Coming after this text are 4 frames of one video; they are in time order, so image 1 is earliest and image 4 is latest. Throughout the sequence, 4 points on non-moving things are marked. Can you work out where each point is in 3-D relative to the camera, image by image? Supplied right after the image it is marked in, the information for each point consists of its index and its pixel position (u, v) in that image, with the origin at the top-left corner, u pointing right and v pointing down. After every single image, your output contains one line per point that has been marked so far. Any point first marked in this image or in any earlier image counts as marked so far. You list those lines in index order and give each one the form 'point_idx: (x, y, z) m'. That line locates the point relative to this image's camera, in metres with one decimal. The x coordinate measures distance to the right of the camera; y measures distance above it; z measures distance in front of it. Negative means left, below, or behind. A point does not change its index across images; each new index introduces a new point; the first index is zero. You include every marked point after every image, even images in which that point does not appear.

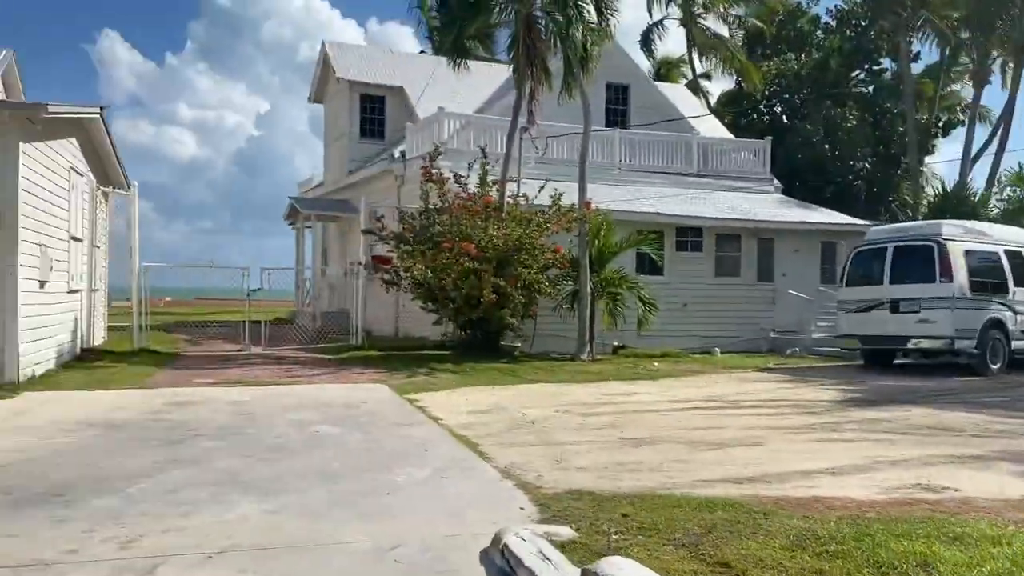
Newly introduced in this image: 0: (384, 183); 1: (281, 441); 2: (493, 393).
0: (-3.0, +2.4, +19.9) m
1: (-1.7, -1.1, +6.4) m
2: (-0.2, -1.2, +9.9) m
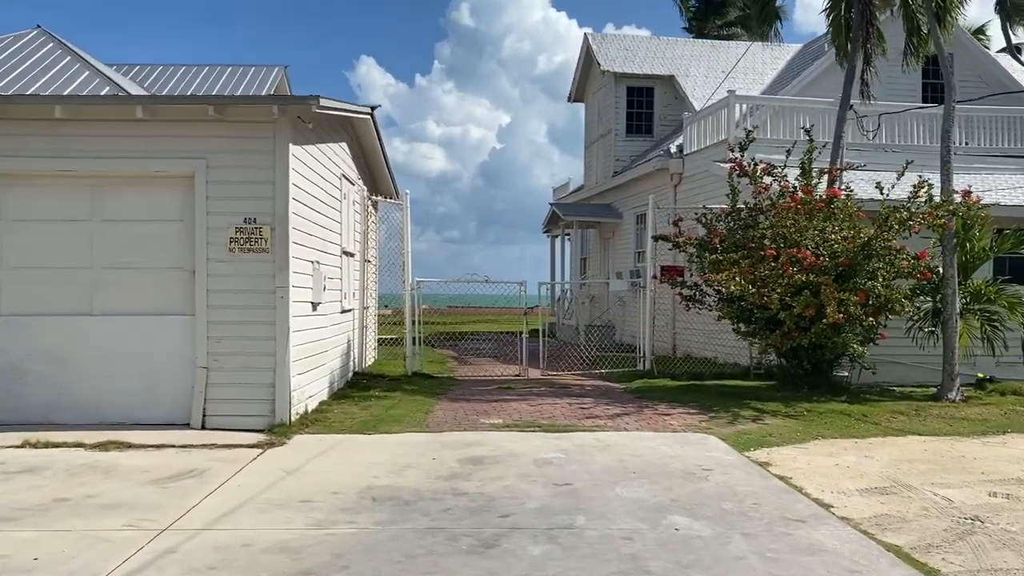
0: (+2.9, +2.1, +17.7) m
1: (+0.6, -1.3, +4.4) m
2: (+3.0, -1.4, +7.3) m
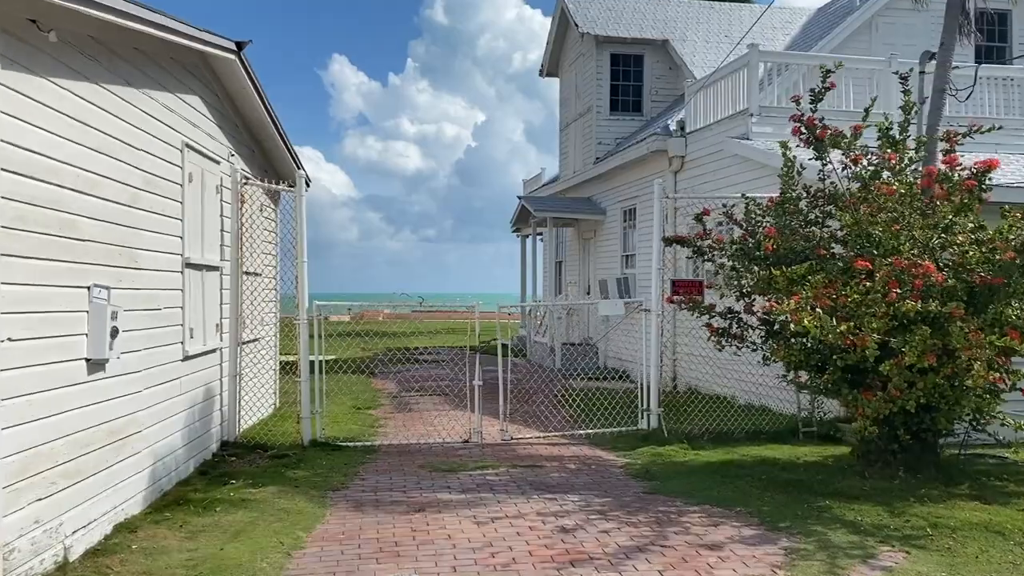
0: (+2.2, +1.9, +14.1) m
1: (+0.4, -1.6, +0.7) m
2: (+2.6, -1.6, +3.7) m
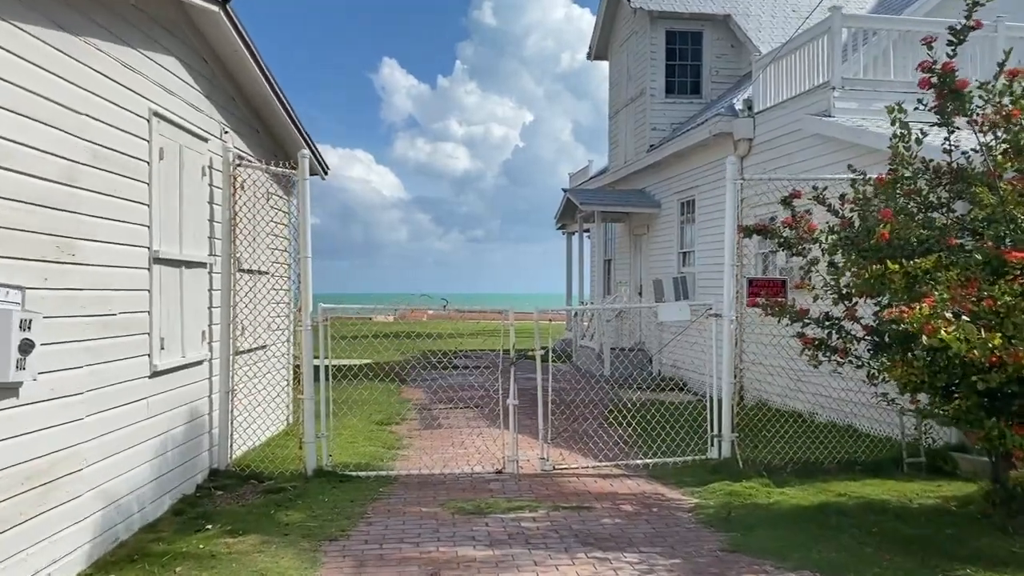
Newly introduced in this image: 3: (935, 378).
0: (+2.9, +1.9, +12.6) m
1: (+0.3, -1.6, -0.7) m
2: (+2.7, -1.6, +2.2) m
3: (+2.4, -0.5, +5.0) m
